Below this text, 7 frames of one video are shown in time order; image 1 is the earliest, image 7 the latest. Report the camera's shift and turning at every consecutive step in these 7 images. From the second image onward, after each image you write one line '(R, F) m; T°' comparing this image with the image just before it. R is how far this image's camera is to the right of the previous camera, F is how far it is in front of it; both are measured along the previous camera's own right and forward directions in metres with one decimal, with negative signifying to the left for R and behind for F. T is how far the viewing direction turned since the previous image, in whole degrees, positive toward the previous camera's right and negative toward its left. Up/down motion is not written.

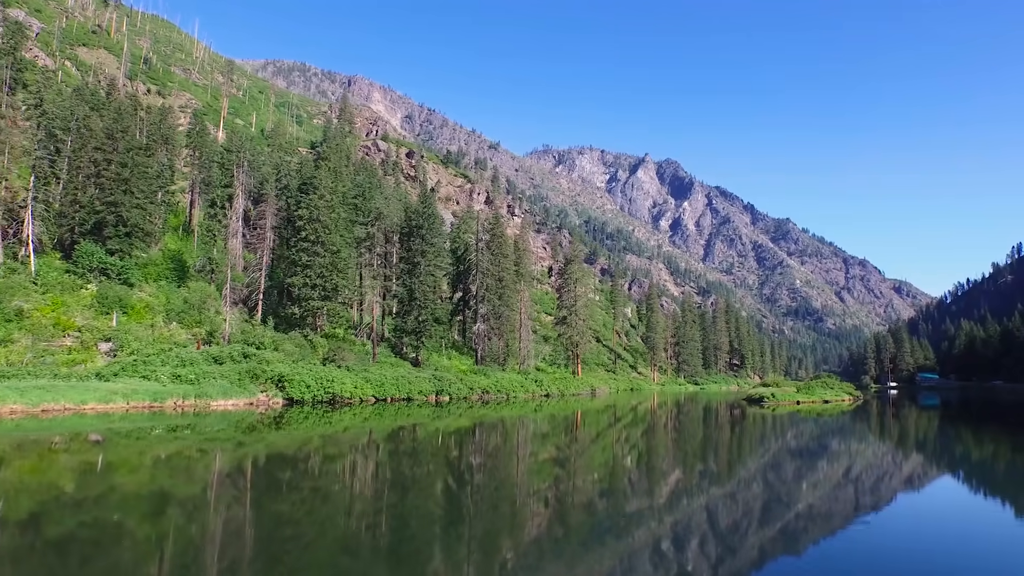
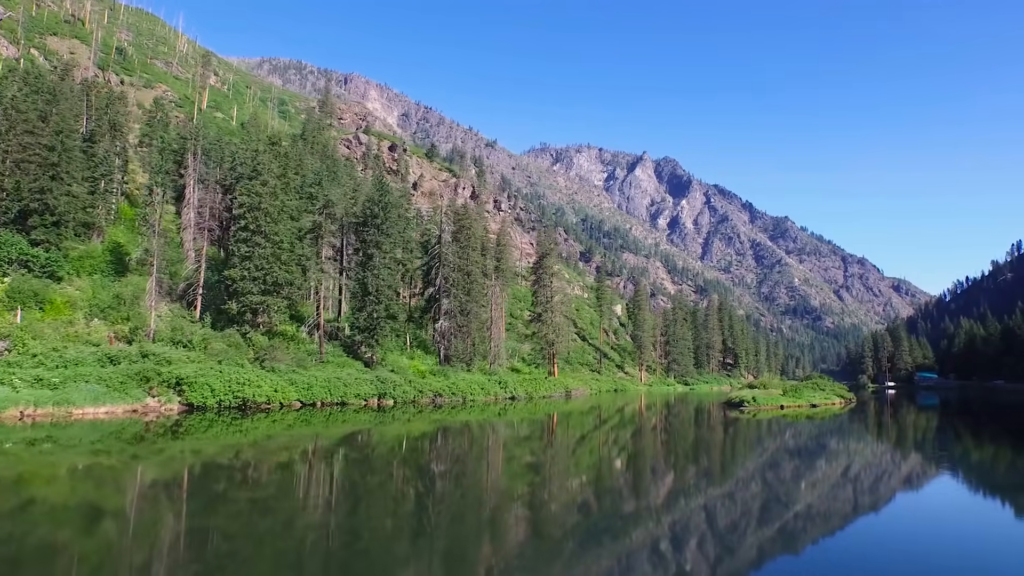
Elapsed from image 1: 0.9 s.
(+2.3, +3.3) m; 0°
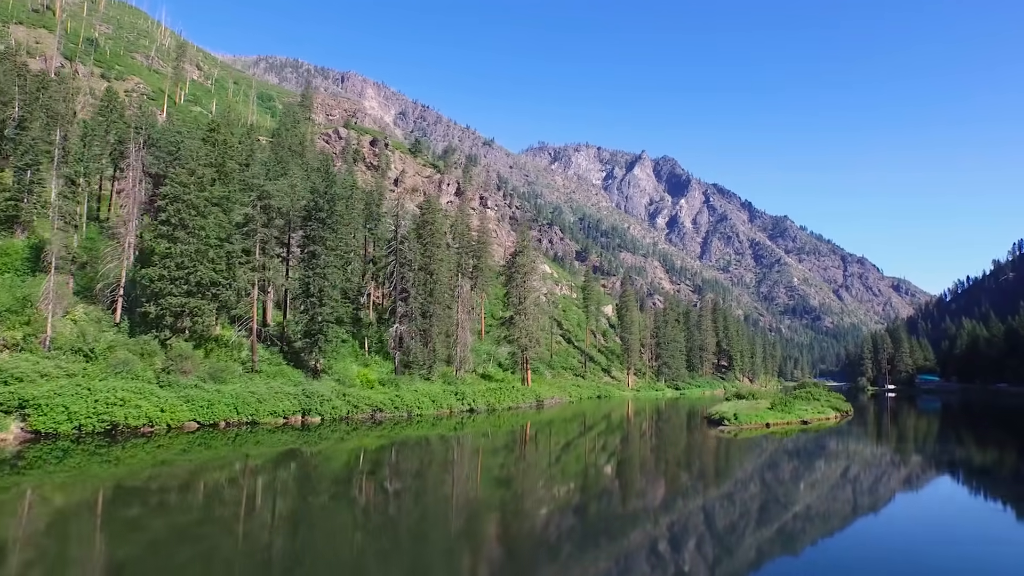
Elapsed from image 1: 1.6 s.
(+2.3, +4.0) m; 0°
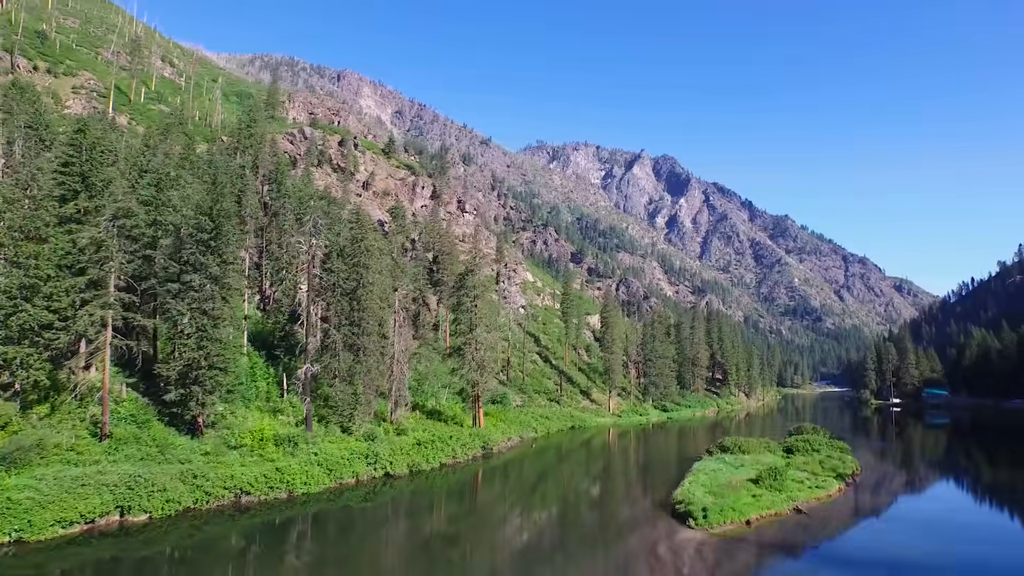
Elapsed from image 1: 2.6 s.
(+3.5, +7.0) m; 0°
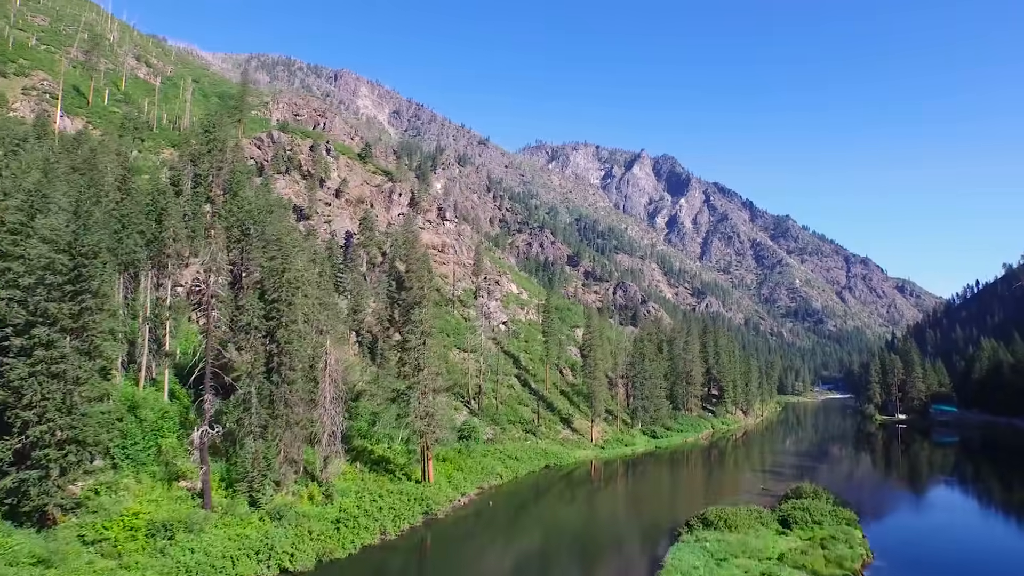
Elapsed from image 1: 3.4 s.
(+2.8, +5.8) m; 0°
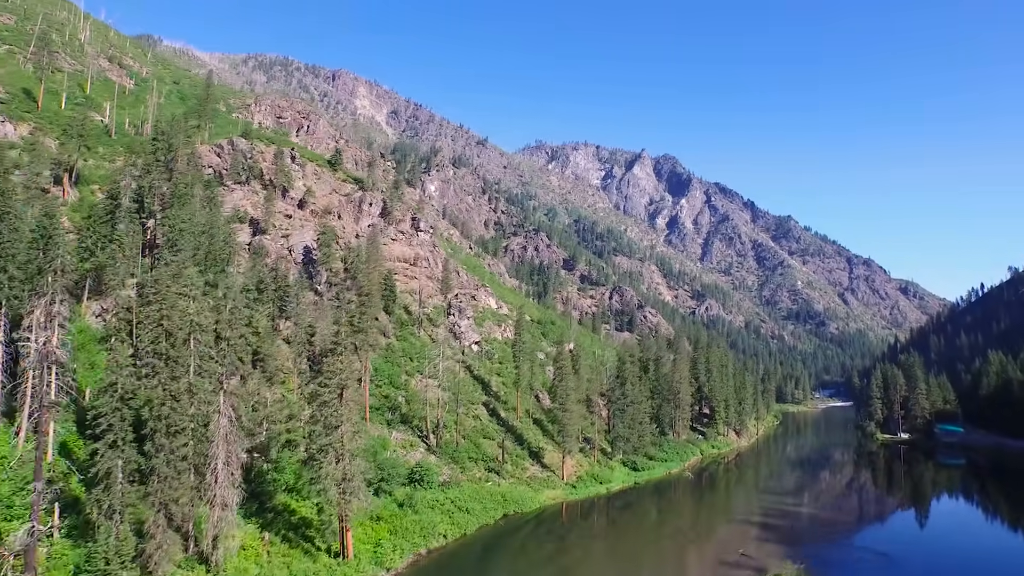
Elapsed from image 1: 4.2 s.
(+3.6, +5.5) m; 0°
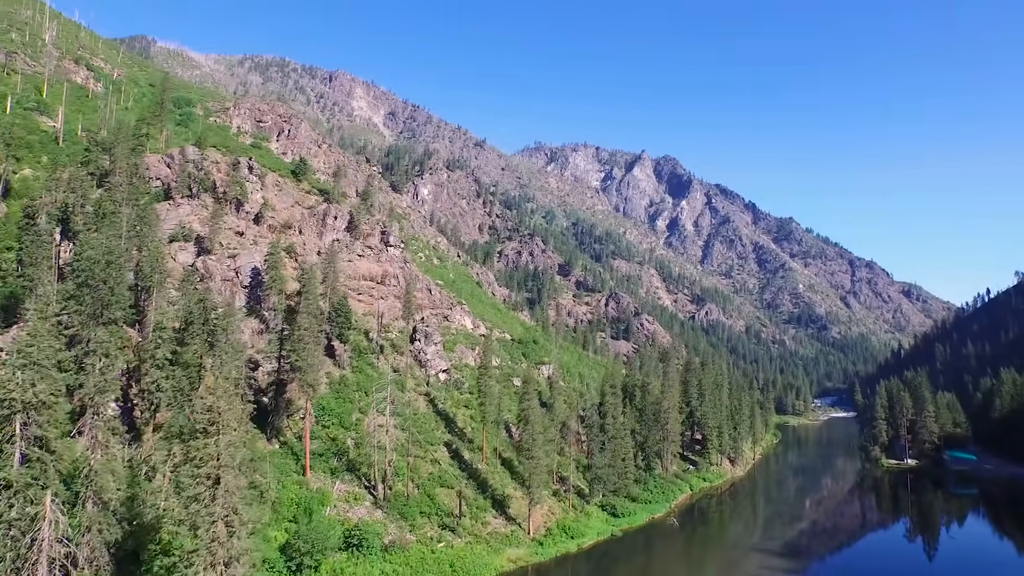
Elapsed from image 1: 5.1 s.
(+3.4, +6.4) m; 0°
